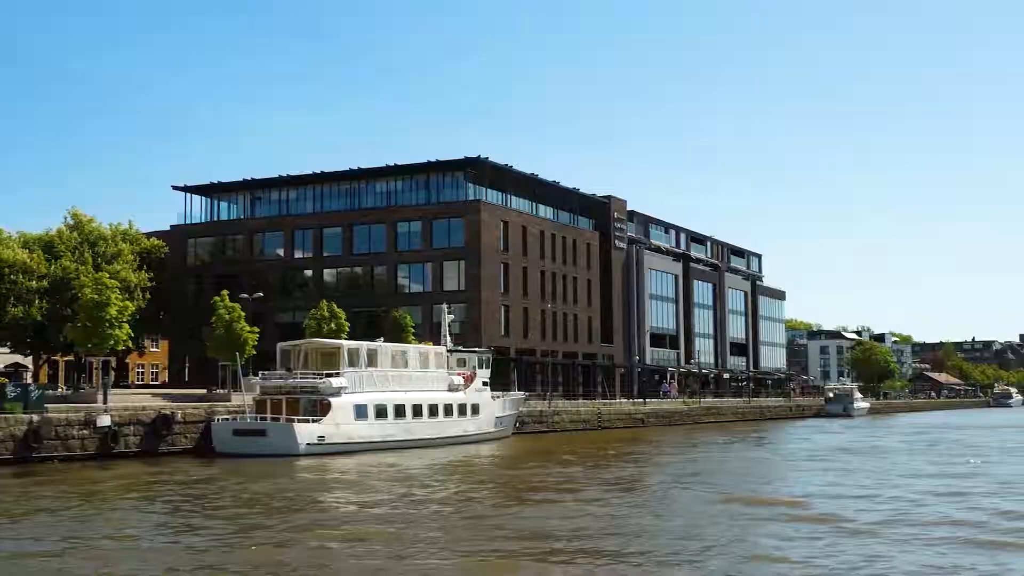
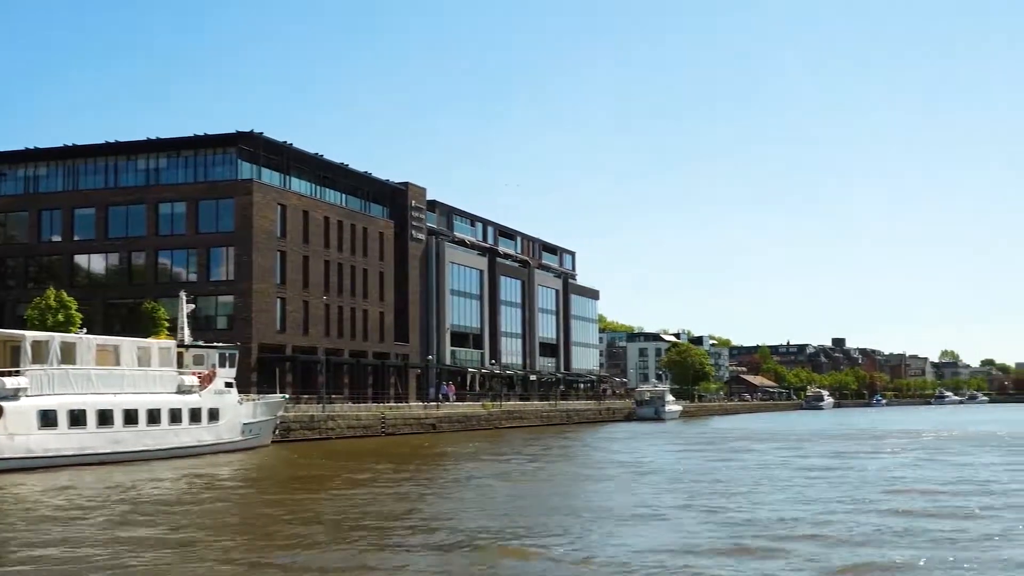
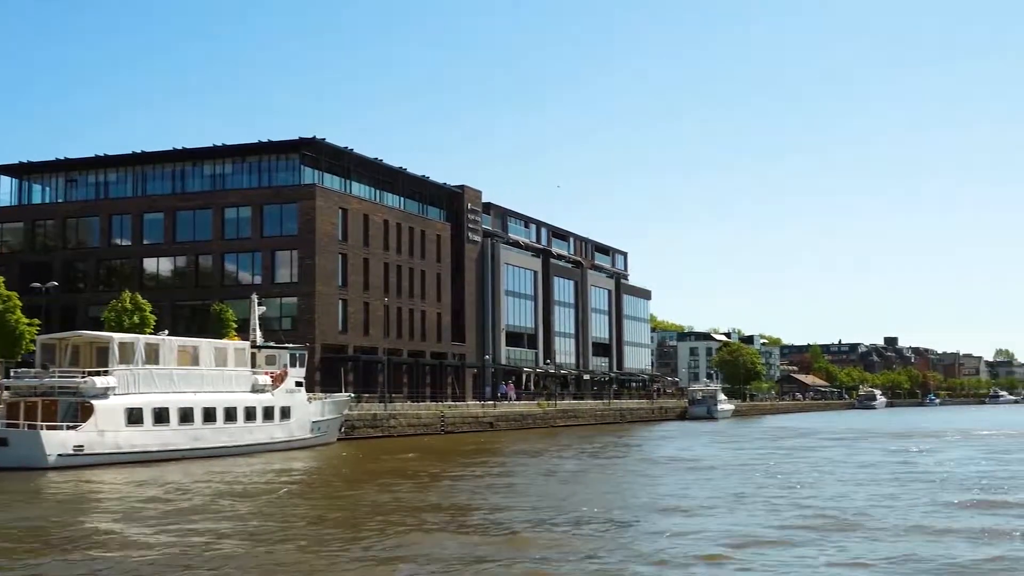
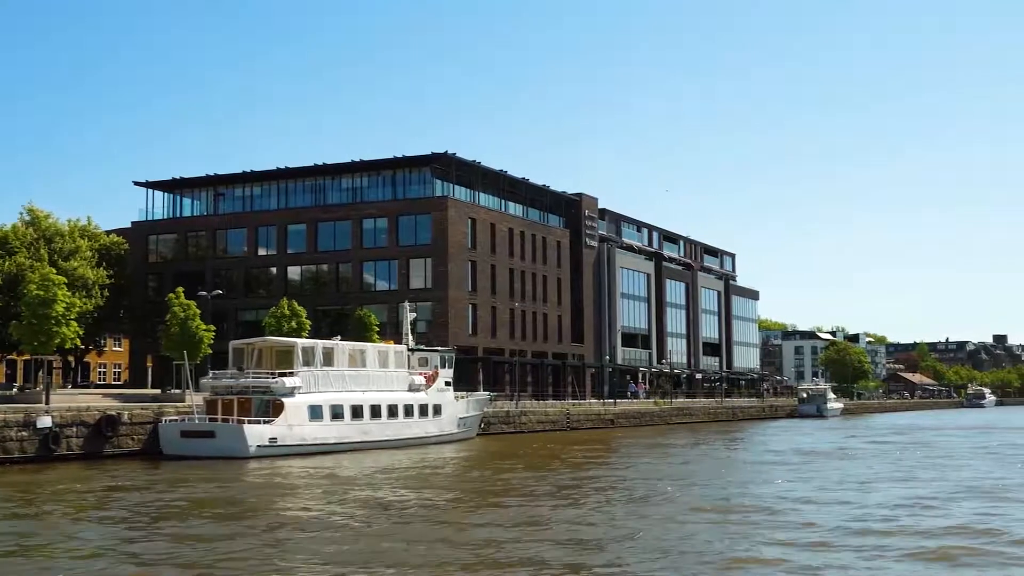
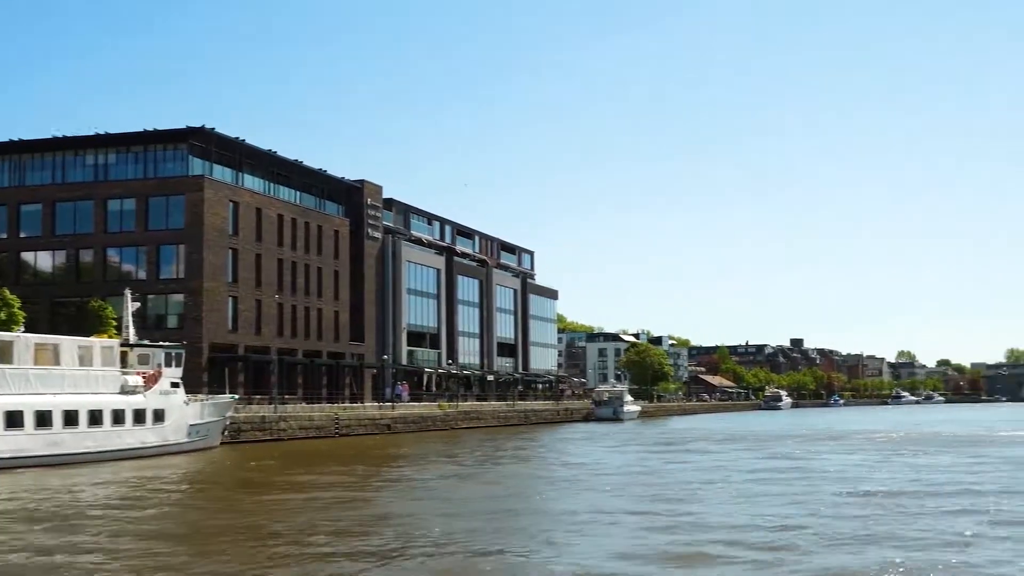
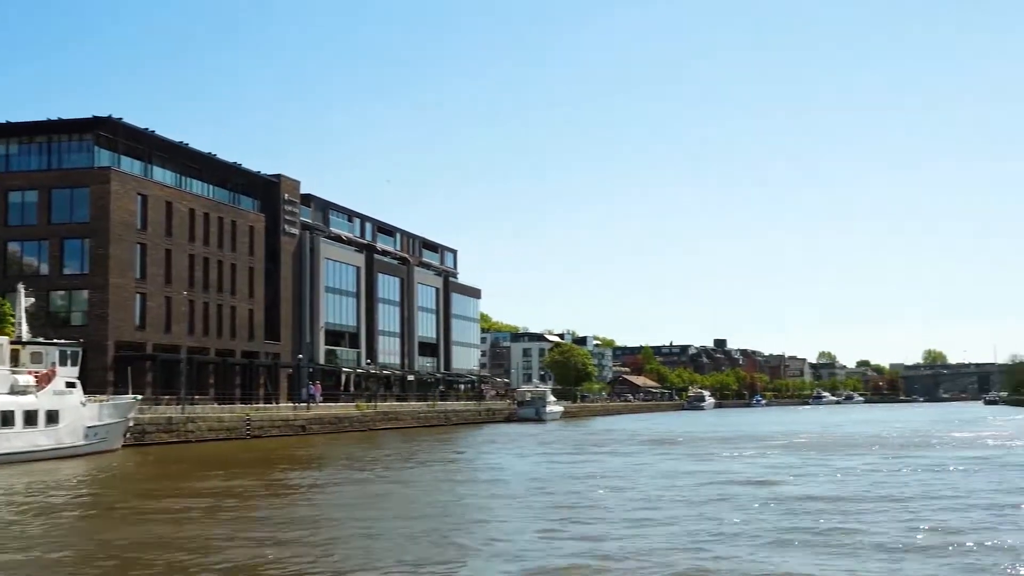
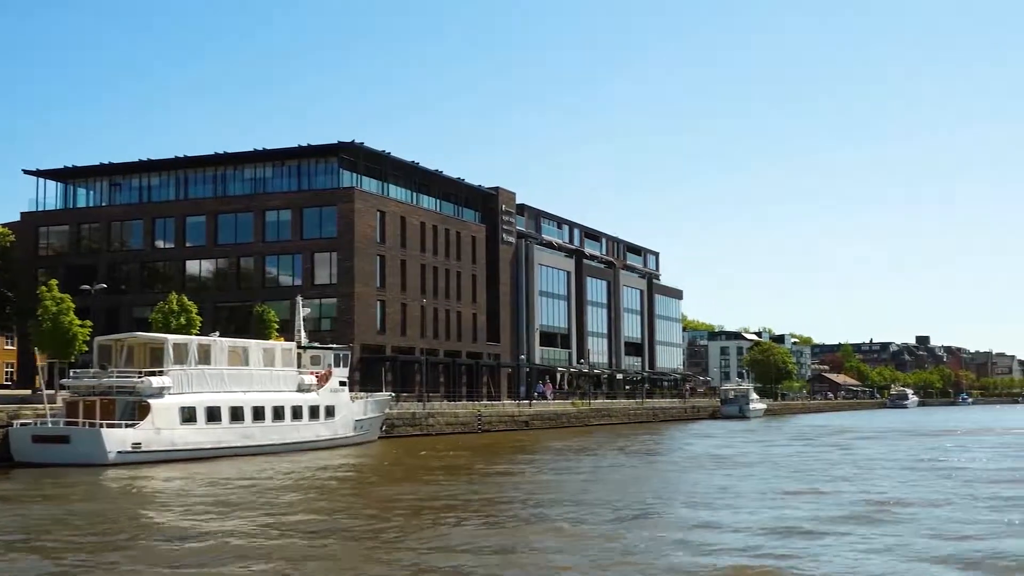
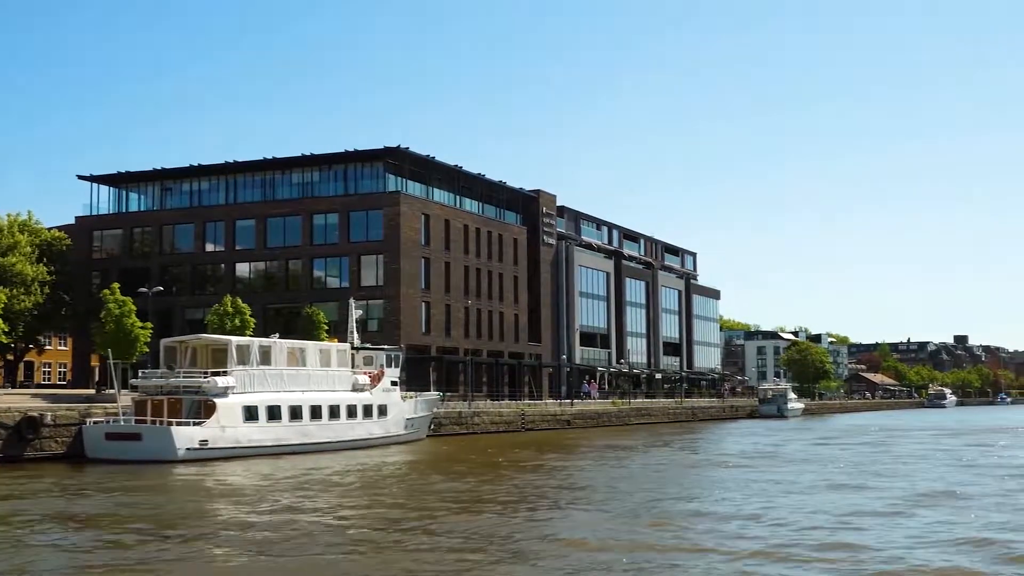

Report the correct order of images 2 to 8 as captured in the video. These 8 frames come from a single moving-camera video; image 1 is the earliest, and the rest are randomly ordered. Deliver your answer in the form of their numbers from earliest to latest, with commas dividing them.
4, 8, 7, 3, 2, 5, 6
